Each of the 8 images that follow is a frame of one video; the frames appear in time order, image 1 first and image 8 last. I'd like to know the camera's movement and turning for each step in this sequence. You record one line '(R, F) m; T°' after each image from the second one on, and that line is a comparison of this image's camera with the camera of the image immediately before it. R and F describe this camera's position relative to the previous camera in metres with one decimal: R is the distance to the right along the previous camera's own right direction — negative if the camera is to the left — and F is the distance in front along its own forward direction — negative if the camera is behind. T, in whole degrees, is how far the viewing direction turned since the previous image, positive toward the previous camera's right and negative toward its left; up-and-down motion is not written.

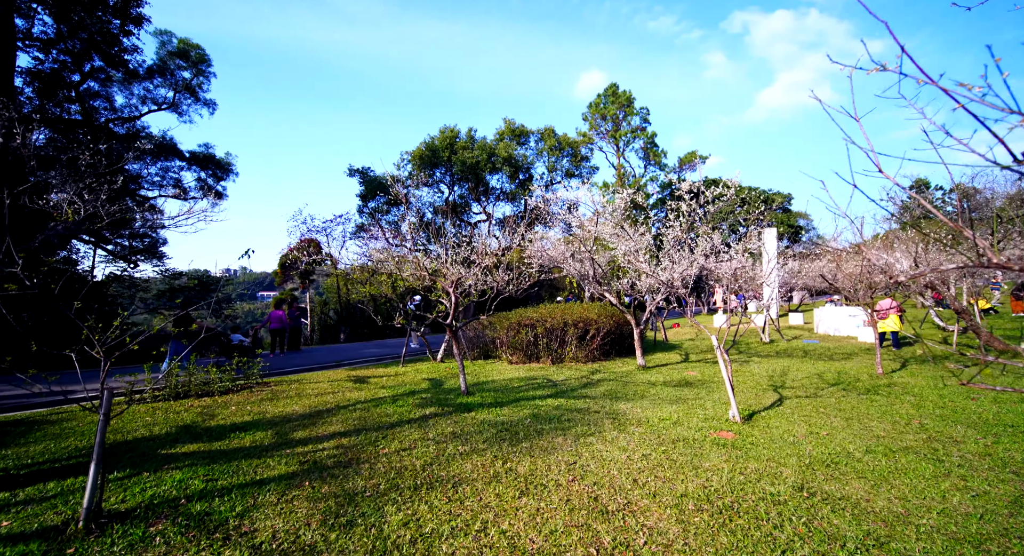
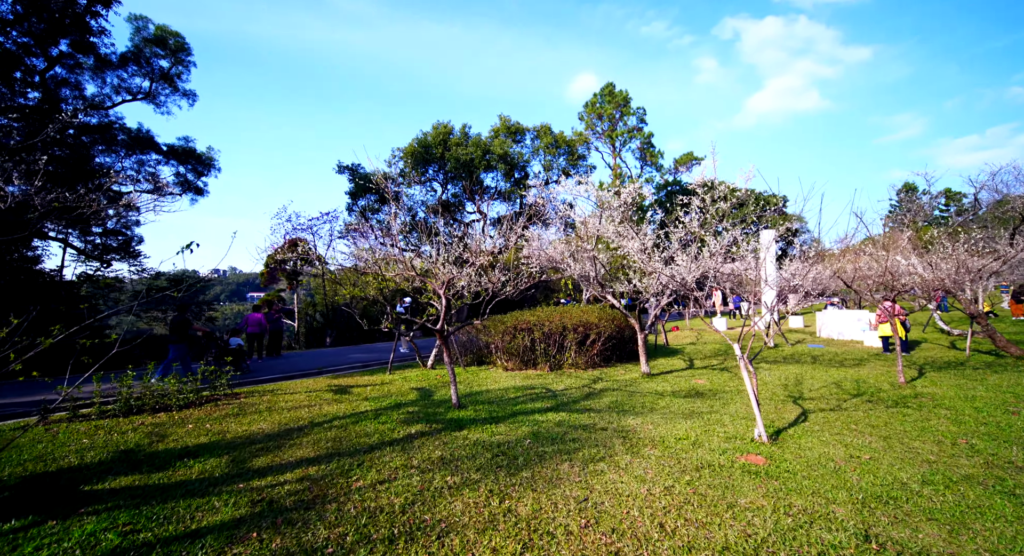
(0.0, +0.7) m; +1°
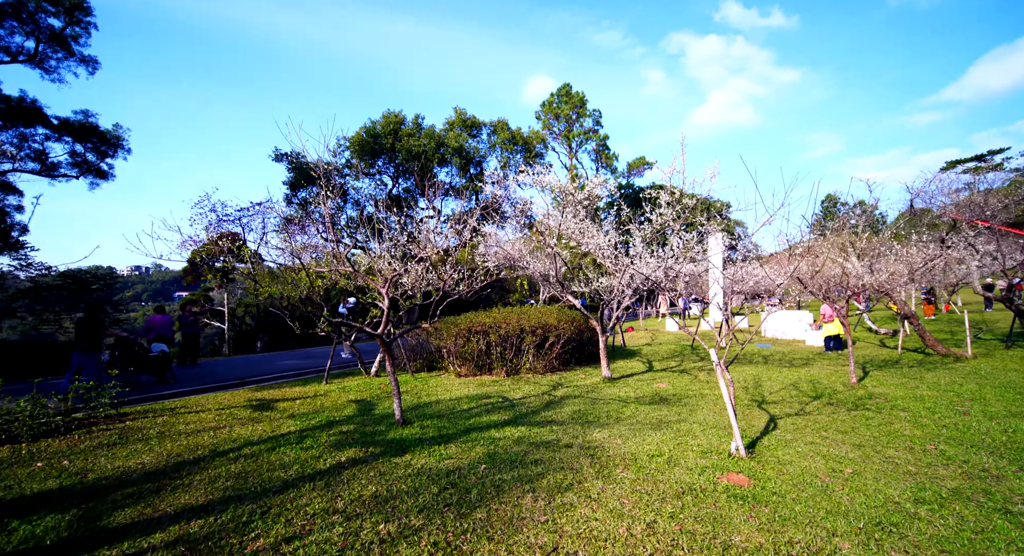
(0.0, +0.8) m; +5°
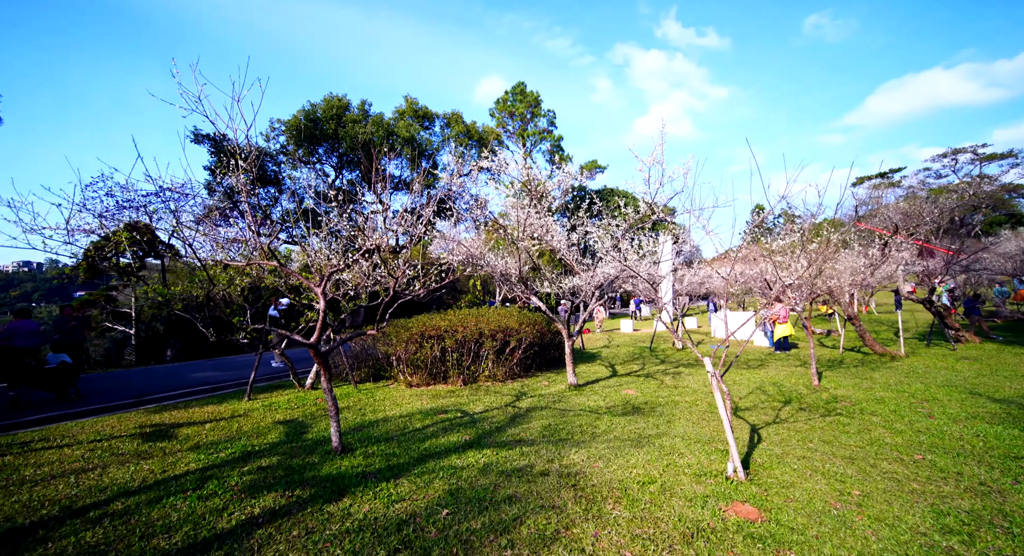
(-0.1, +0.9) m; +5°
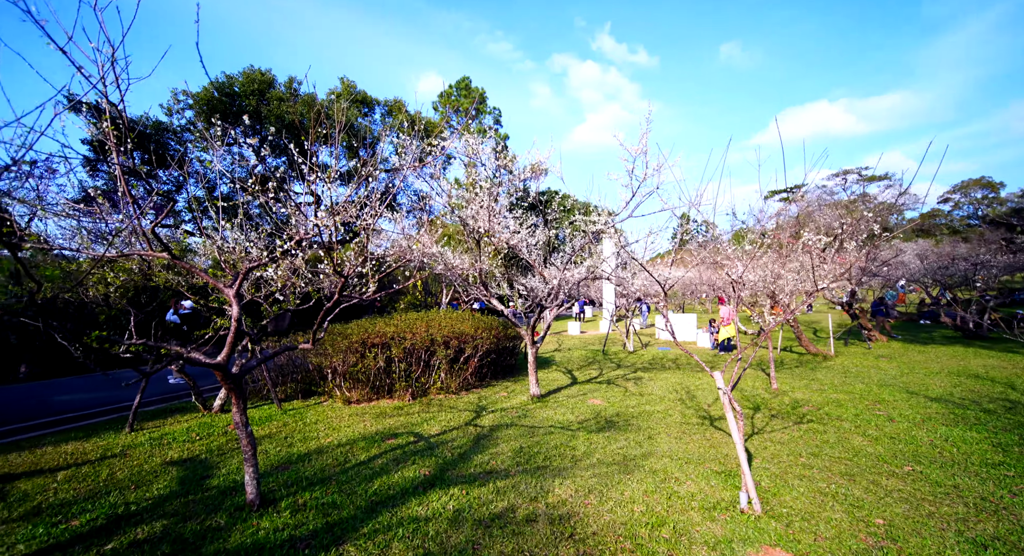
(-0.3, +1.0) m; +7°
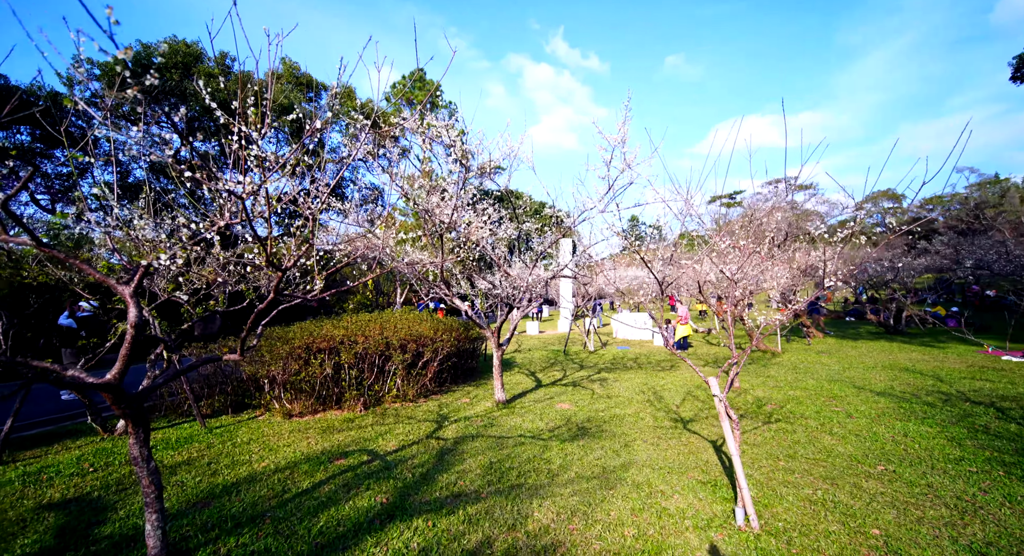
(-0.1, +0.6) m; +5°
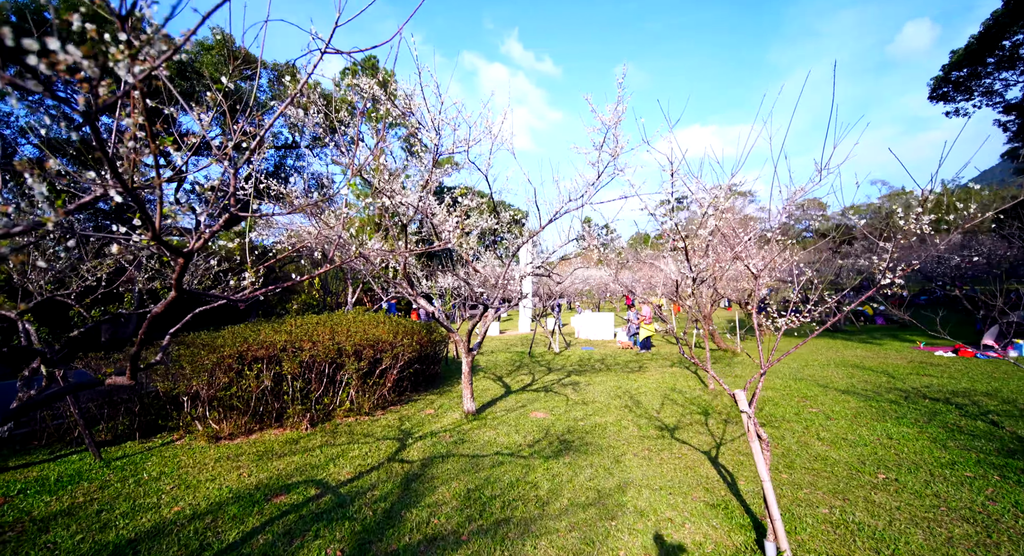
(-0.2, +0.8) m; +5°
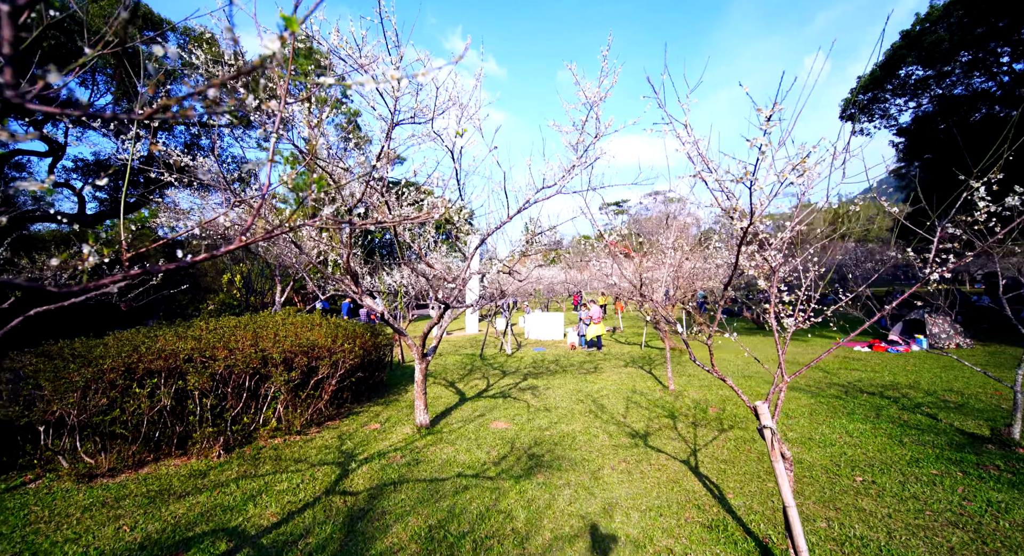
(-0.2, +0.7) m; +6°
